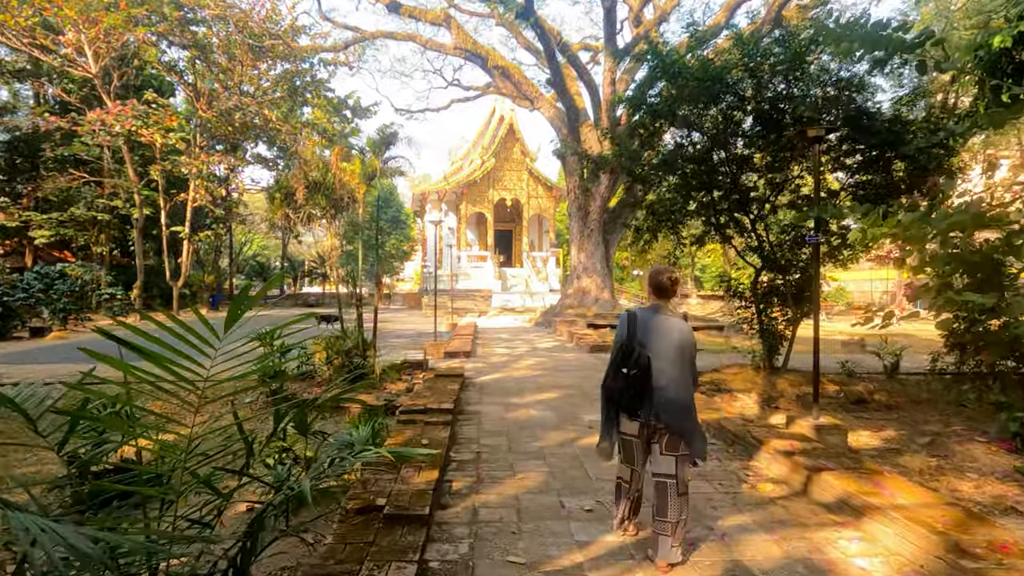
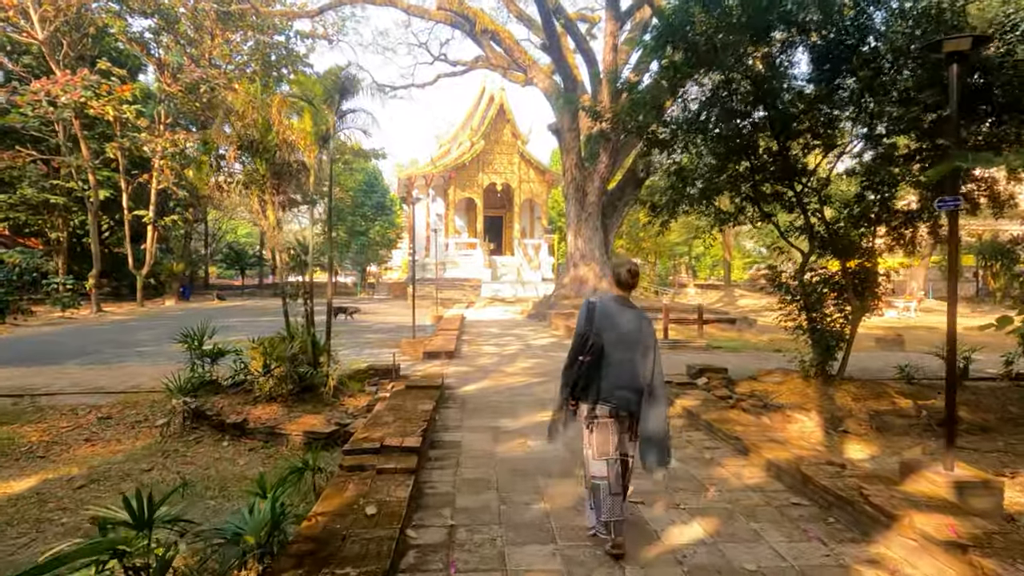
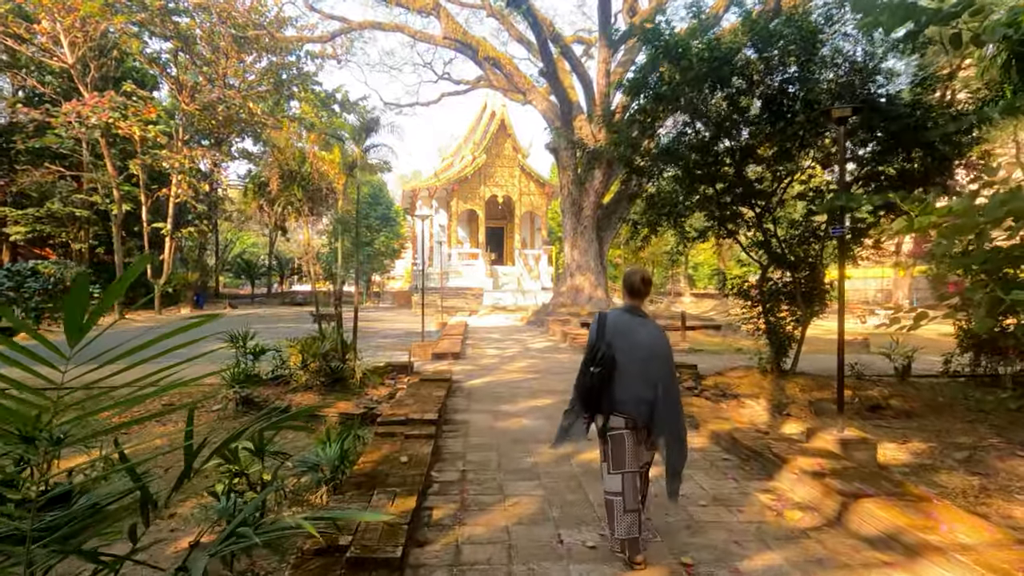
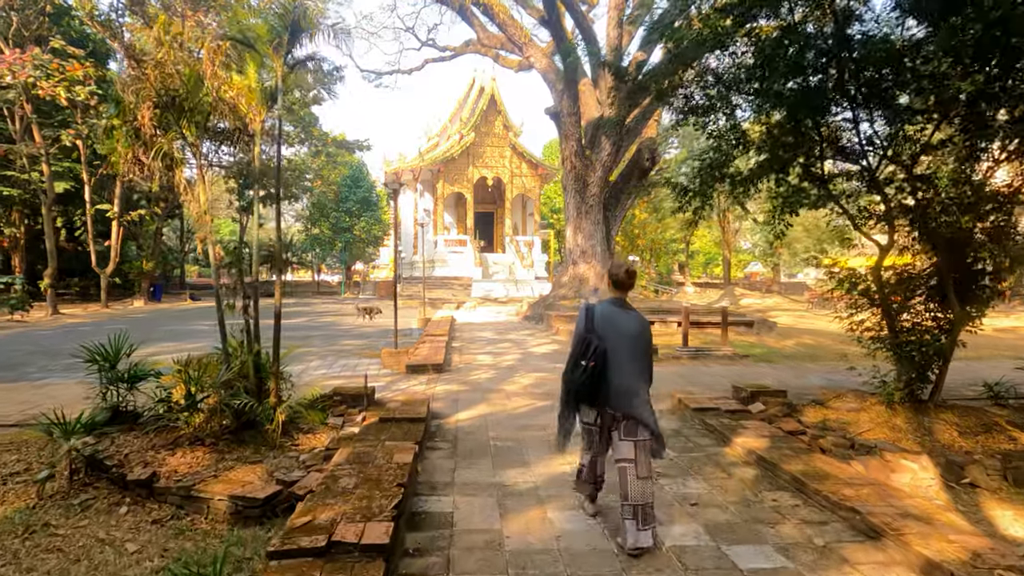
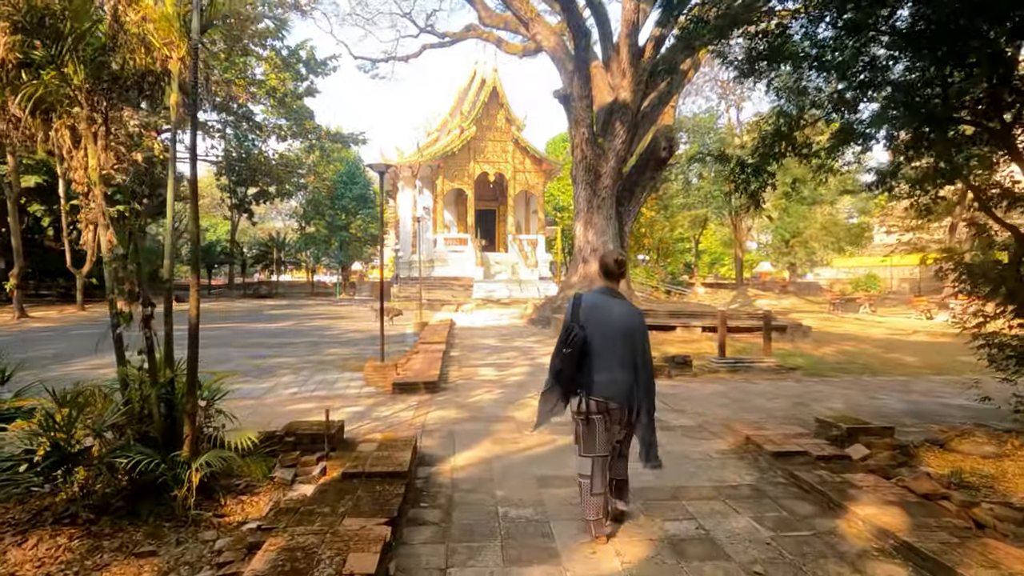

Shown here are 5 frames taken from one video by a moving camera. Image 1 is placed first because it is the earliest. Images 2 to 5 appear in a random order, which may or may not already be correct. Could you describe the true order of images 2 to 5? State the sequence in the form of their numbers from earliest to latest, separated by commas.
3, 2, 4, 5
